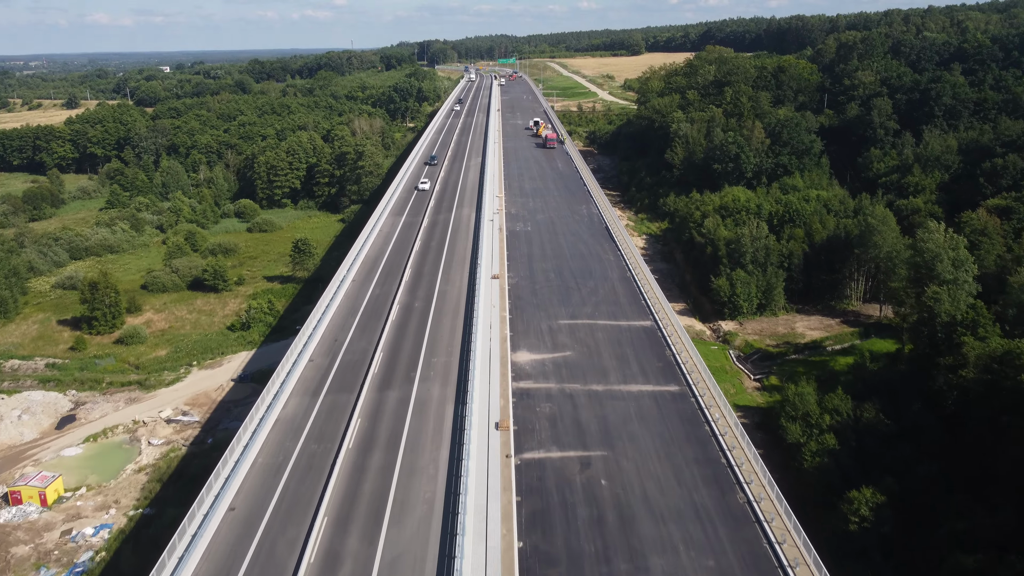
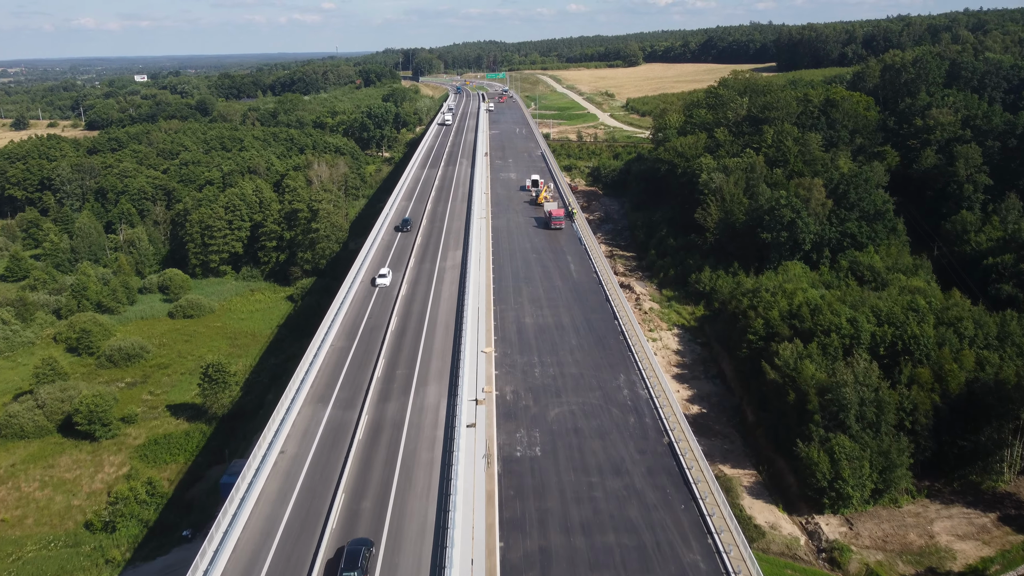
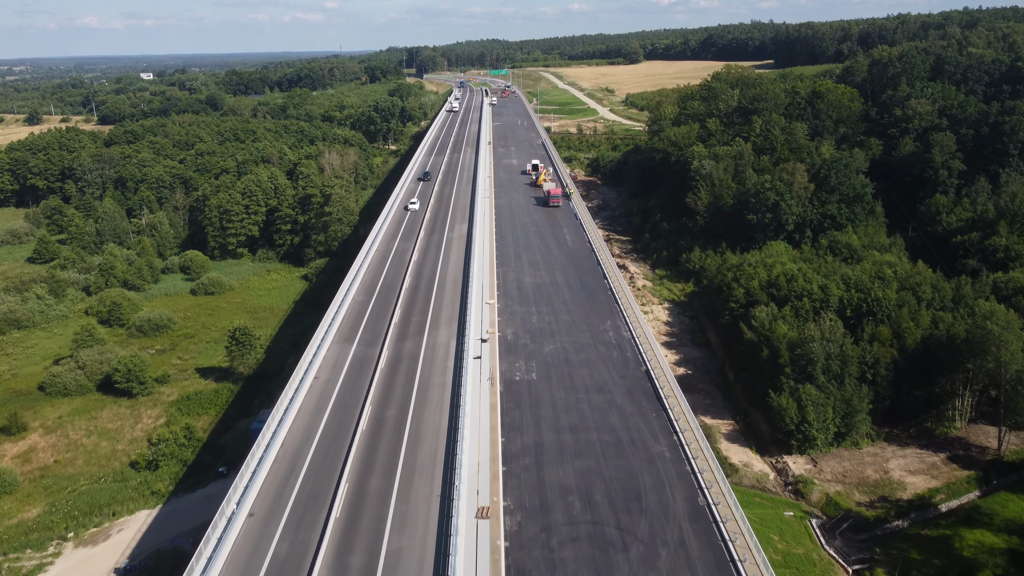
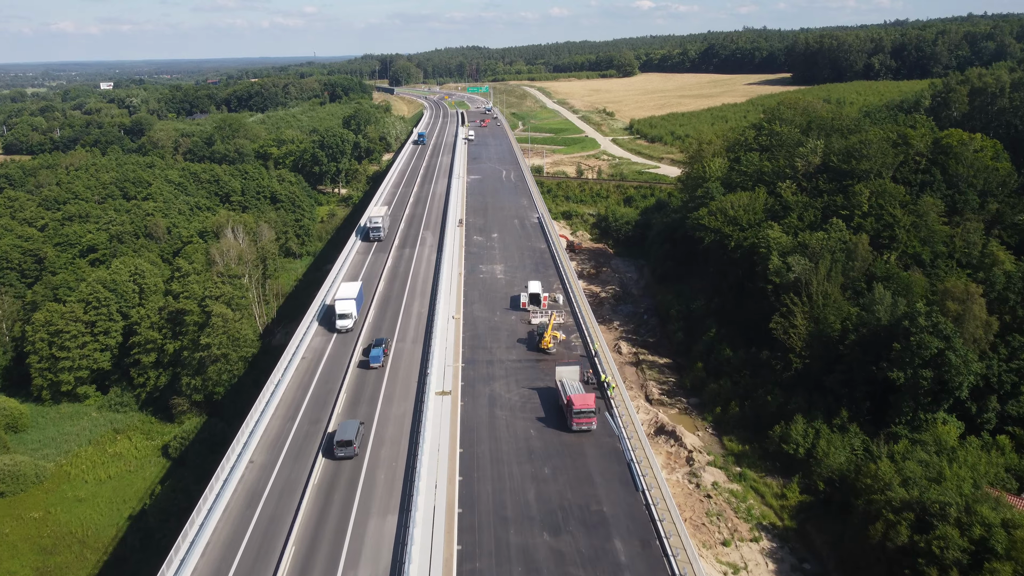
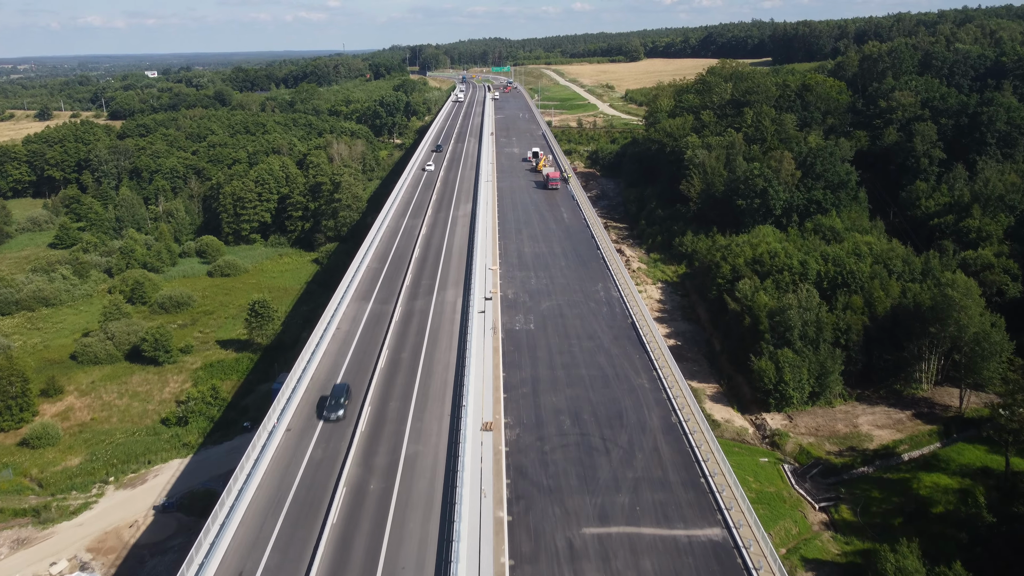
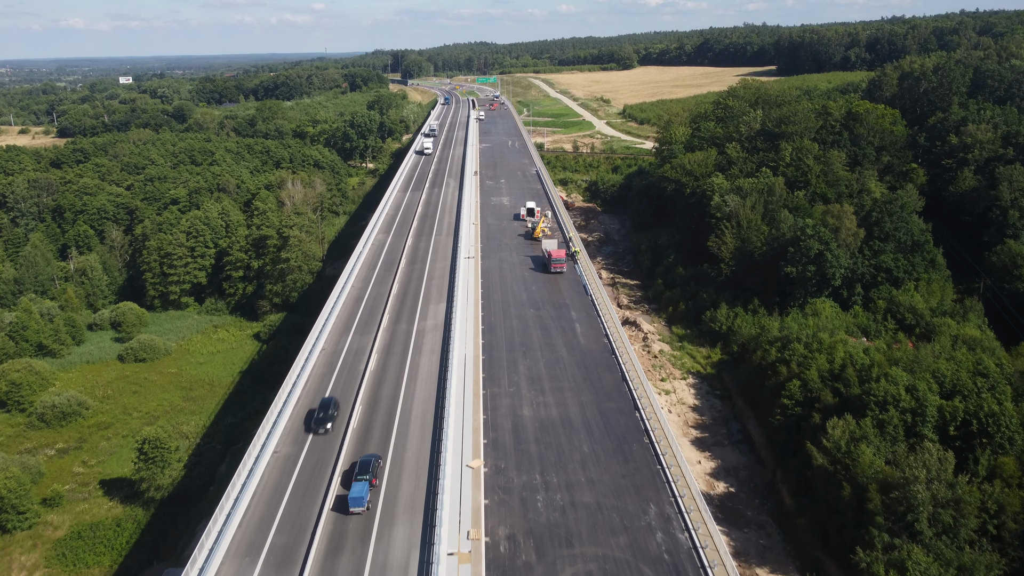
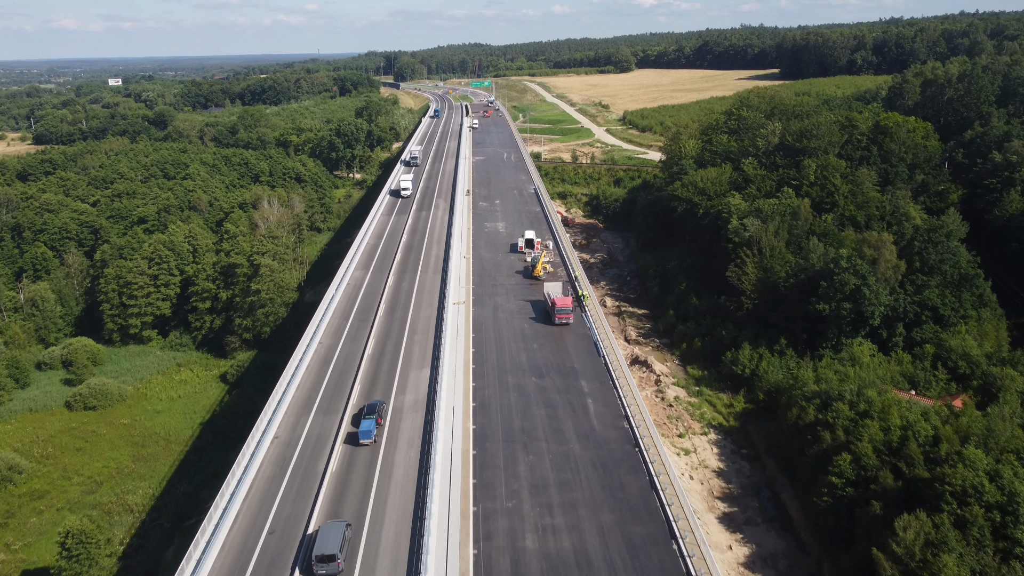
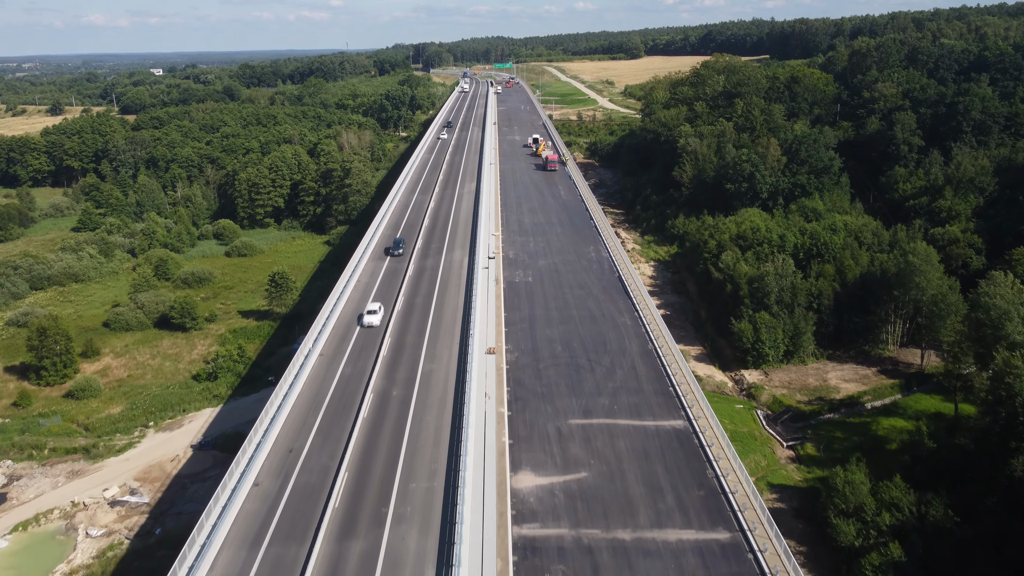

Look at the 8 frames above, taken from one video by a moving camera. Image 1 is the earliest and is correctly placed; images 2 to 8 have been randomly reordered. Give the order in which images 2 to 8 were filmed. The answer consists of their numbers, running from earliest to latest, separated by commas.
8, 5, 3, 2, 6, 7, 4
